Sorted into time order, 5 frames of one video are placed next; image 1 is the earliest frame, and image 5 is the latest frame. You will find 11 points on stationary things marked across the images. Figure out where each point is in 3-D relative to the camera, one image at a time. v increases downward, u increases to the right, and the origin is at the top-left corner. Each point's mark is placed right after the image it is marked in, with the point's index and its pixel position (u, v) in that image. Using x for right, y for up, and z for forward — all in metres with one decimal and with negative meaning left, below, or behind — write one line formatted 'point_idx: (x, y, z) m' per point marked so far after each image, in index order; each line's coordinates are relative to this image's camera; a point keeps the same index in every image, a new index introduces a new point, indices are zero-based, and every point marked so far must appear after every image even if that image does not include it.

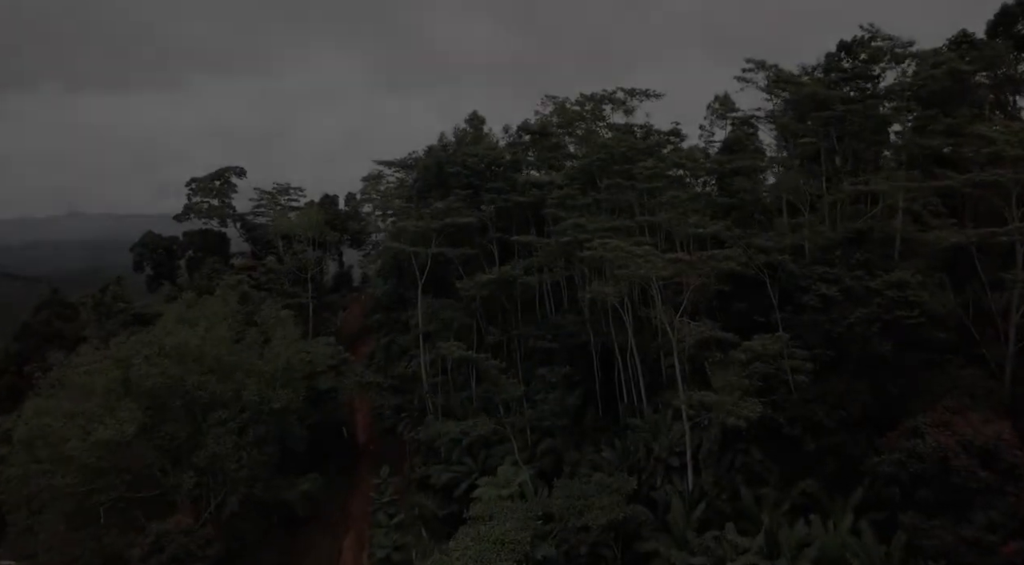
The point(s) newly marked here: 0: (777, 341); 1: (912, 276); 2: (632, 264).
0: (+6.2, -1.4, +16.7) m
1: (+9.5, +0.2, +17.1) m
2: (+3.1, +0.5, +18.4) m
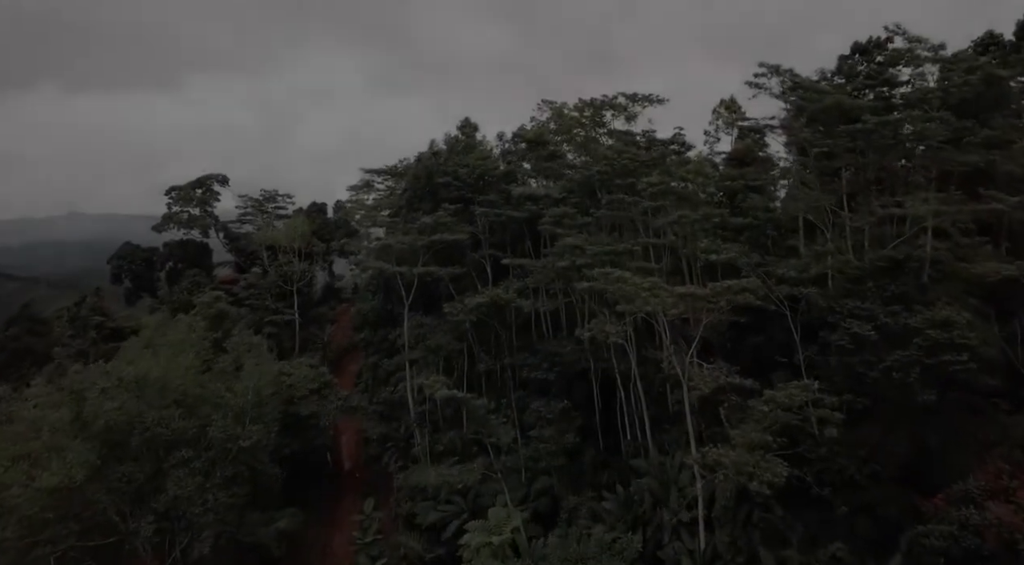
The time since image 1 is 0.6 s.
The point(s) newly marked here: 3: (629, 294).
0: (+5.9, -2.2, +14.6) m
1: (+9.3, -0.6, +15.0) m
2: (+2.8, -0.4, +16.2) m
3: (+2.7, -0.3, +16.2) m
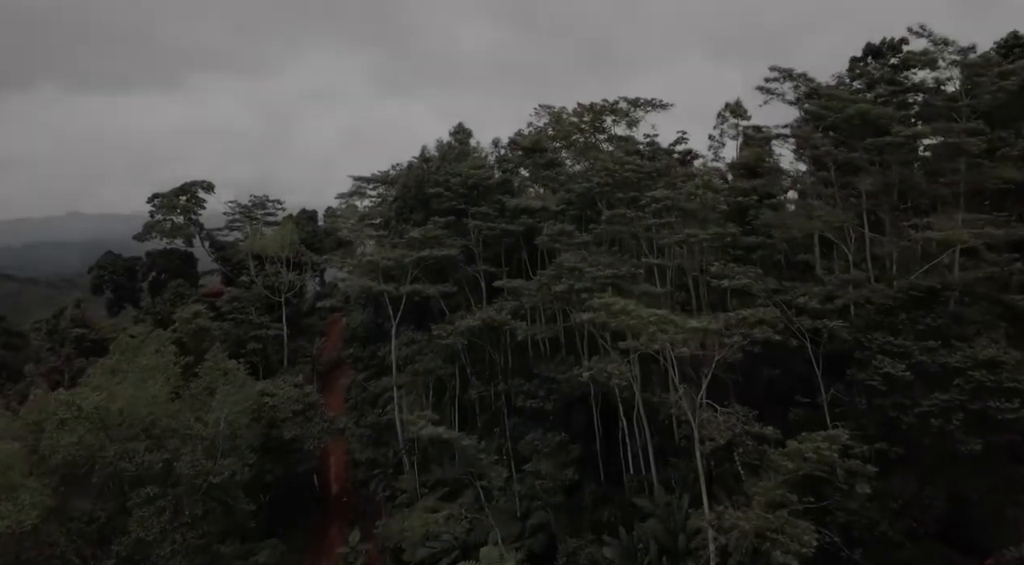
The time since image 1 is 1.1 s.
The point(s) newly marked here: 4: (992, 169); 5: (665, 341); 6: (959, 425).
0: (+5.7, -2.8, +12.8) m
1: (+9.1, -1.3, +13.2) m
2: (+2.6, -1.0, +14.5) m
3: (+2.5, -0.9, +14.5) m
4: (+11.7, +2.8, +17.5) m
5: (+3.0, -1.1, +14.1) m
6: (+8.2, -2.6, +13.2) m
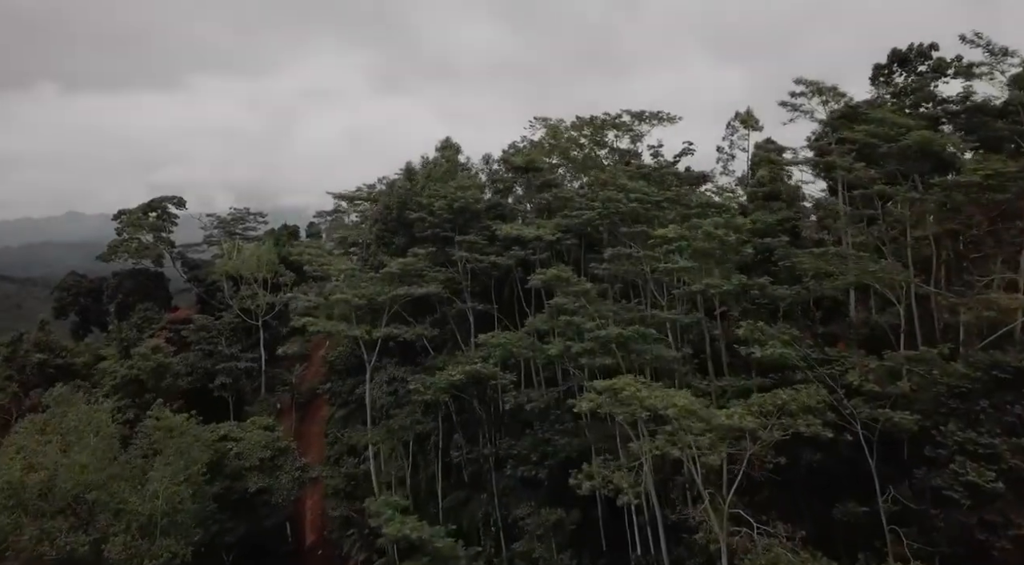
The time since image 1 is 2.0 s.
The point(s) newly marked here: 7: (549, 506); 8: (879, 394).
0: (+5.4, -4.1, +9.8) m
1: (+8.8, -2.6, +10.2) m
2: (+2.3, -2.3, +11.5) m
3: (+2.2, -2.2, +11.5) m
4: (+11.4, +1.5, +14.5) m
5: (+2.7, -2.4, +11.1) m
6: (+7.9, -3.9, +10.2) m
7: (+1.0, -5.9, +19.1) m
8: (+7.0, -2.2, +13.7) m
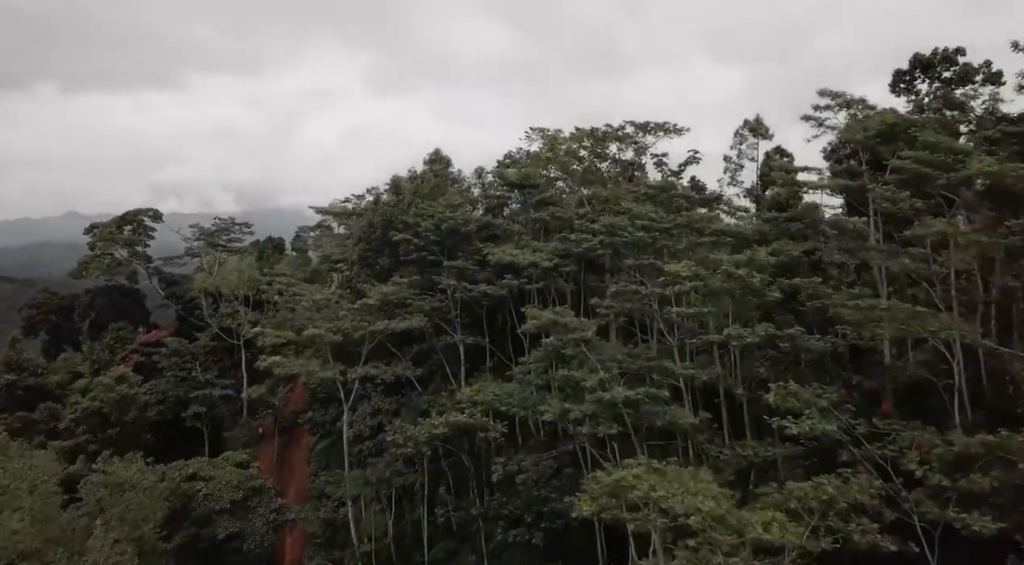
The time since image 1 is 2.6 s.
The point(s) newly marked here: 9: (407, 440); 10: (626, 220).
0: (+5.2, -5.0, +7.6) m
1: (+8.6, -3.5, +8.0) m
2: (+2.1, -3.2, +9.2) m
3: (+1.9, -3.1, +9.3) m
4: (+11.2, +0.6, +12.2) m
5: (+2.5, -3.3, +8.8) m
6: (+7.7, -4.8, +8.0) m
7: (+0.7, -6.8, +16.8) m
8: (+6.8, -3.1, +11.4) m
9: (-2.6, -3.9, +17.9) m
10: (+2.9, +1.6, +17.9) m
